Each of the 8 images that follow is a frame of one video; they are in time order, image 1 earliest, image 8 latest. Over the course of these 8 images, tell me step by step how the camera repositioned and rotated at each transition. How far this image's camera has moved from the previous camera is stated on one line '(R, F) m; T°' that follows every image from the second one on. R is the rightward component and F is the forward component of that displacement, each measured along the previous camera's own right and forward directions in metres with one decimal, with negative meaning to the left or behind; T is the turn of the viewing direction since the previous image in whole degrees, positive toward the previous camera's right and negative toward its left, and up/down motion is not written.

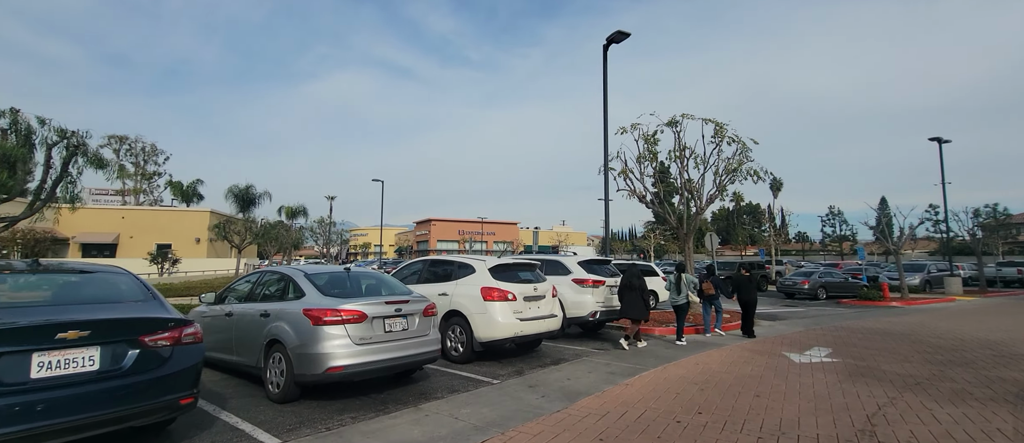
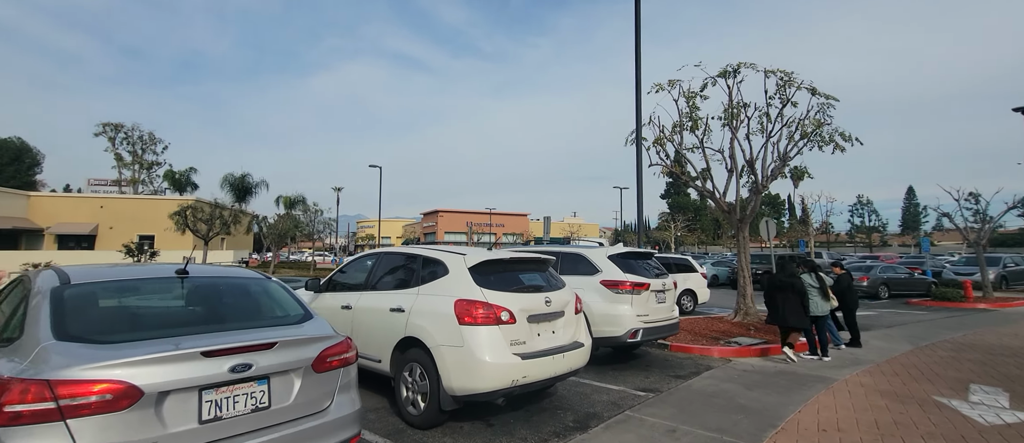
(+0.1, +2.4) m; -1°
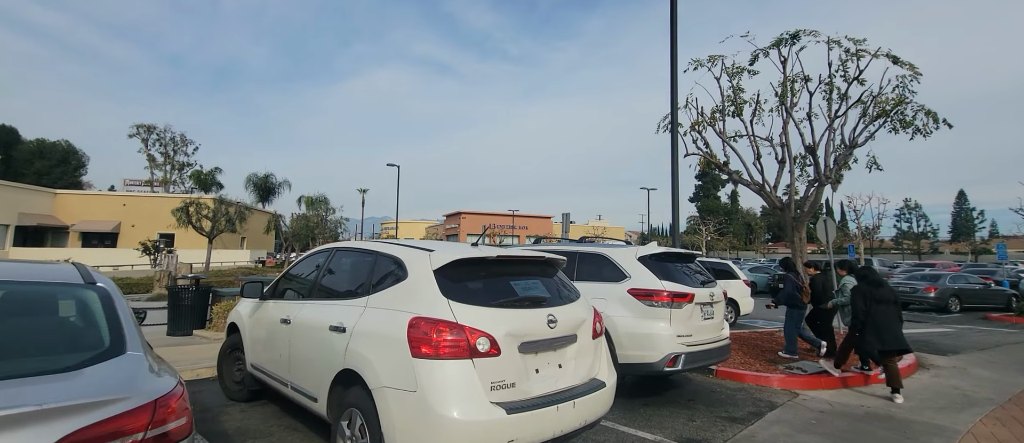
(+0.2, +1.2) m; -3°
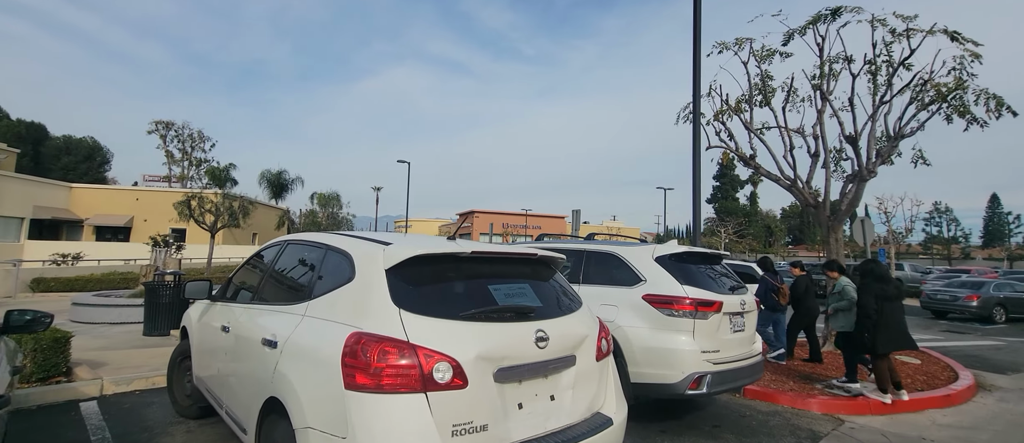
(+0.1, +0.6) m; -2°
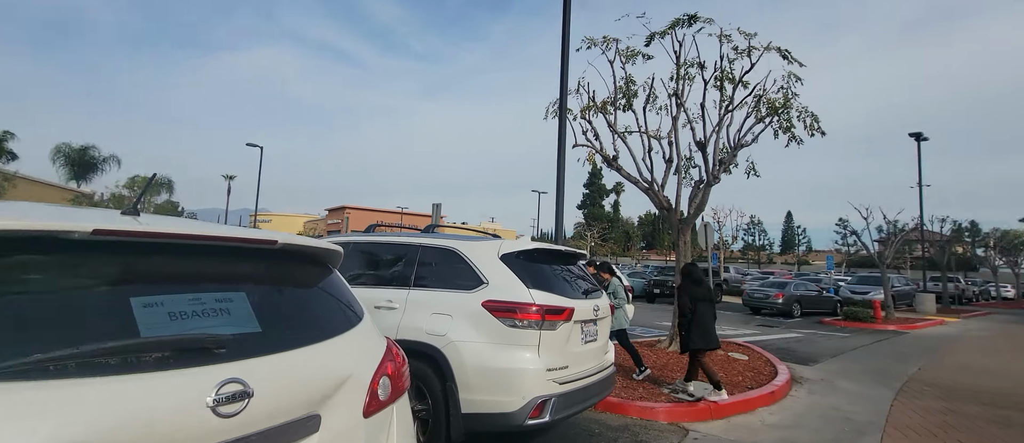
(+0.4, +0.7) m; +15°
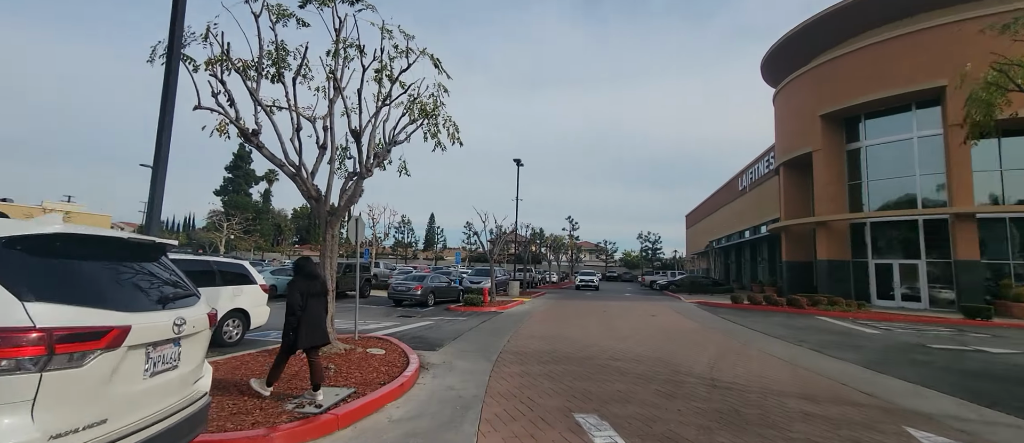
(+0.3, +0.5) m; +41°
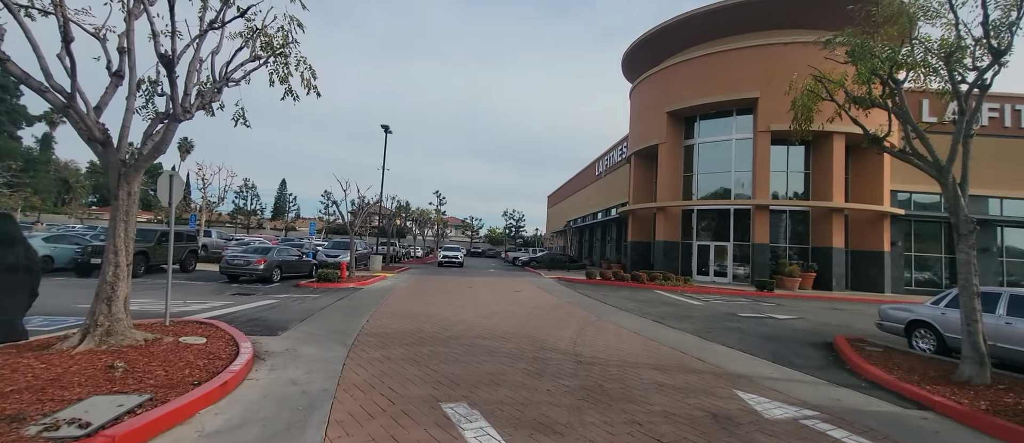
(0.0, +0.8) m; +17°
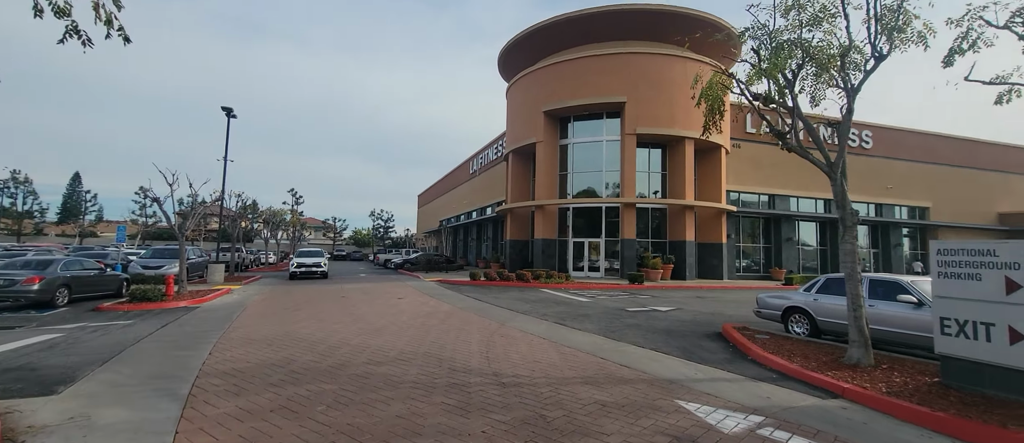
(-0.7, +1.8) m; +16°
